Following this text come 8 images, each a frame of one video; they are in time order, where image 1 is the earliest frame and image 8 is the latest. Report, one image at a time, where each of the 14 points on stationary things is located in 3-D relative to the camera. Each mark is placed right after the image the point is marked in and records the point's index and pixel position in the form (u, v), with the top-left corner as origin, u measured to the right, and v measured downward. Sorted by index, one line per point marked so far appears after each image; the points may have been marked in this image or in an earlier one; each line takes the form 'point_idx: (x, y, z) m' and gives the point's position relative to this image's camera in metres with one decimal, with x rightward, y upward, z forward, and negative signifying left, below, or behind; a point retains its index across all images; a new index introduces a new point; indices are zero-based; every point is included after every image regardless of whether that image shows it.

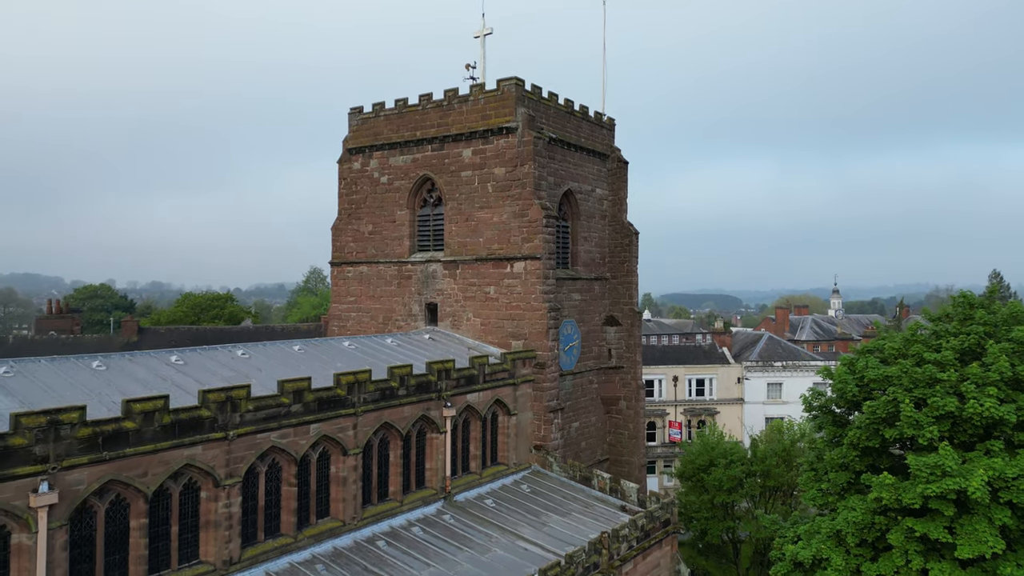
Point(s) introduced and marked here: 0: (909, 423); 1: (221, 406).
0: (+9.1, -3.1, +15.0) m
1: (-5.6, -2.3, +12.6) m
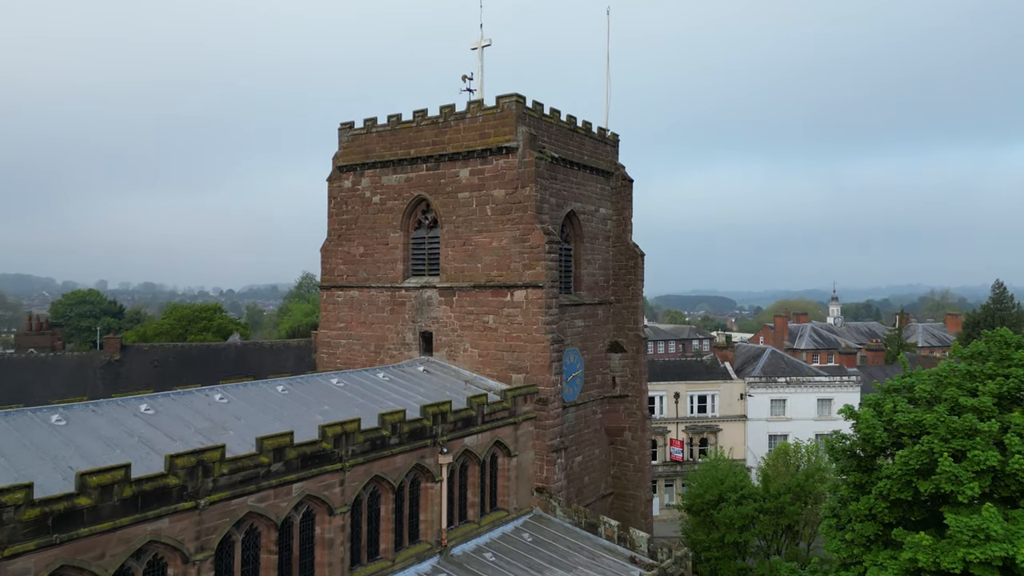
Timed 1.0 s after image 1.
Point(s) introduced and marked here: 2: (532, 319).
0: (+9.2, -4.0, +13.8) m
1: (-5.5, -3.2, +11.3) m
2: (+0.6, -0.9, +19.5) m
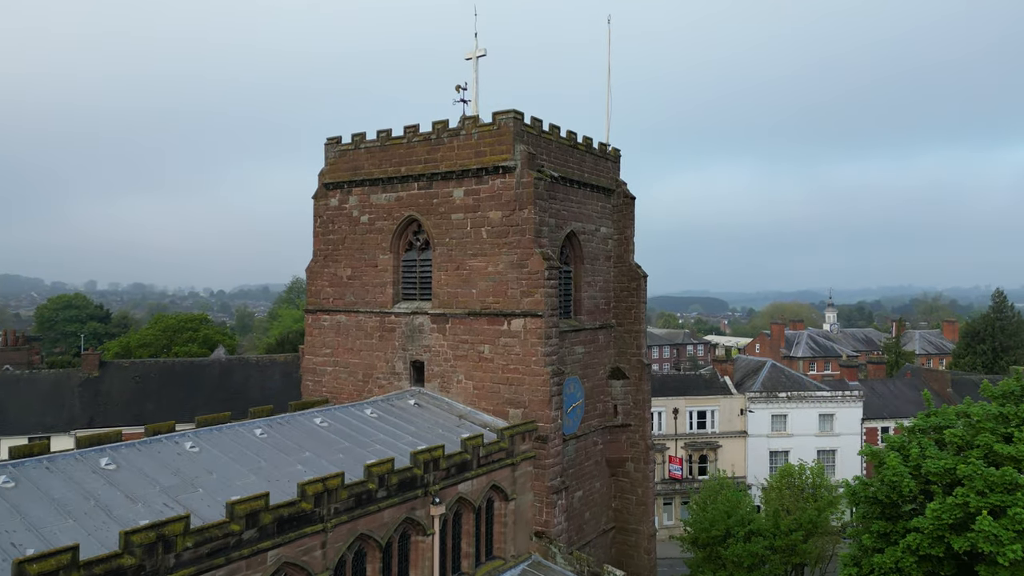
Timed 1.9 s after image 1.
0: (+9.2, -4.8, +12.7) m
1: (-5.5, -4.0, +10.0) m
2: (+0.5, -1.7, +18.3) m
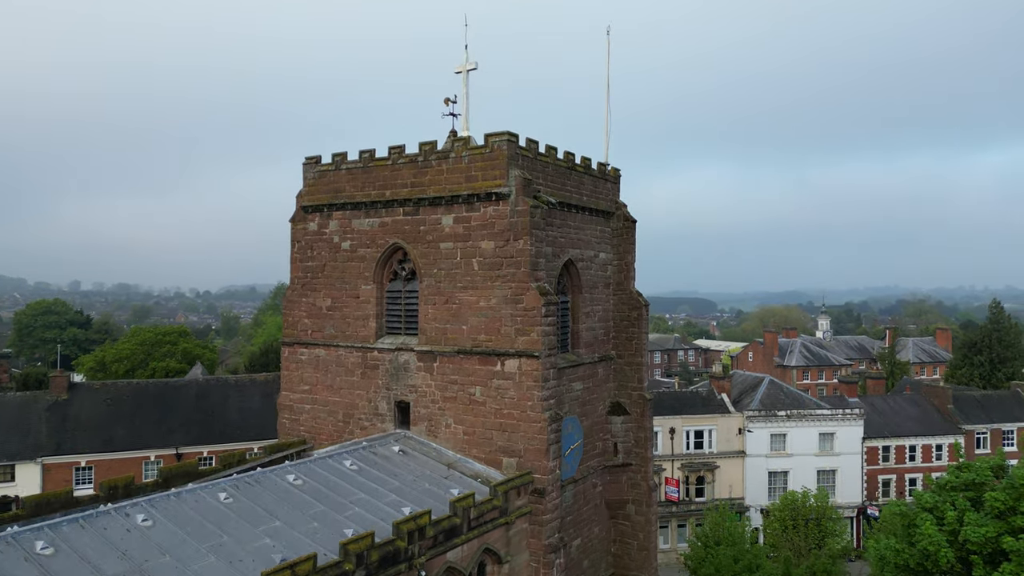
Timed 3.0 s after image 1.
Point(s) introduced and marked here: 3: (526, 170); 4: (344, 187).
0: (+9.1, -5.8, +11.3) m
1: (-5.5, -4.9, +8.4) m
2: (+0.4, -2.7, +16.8) m
3: (+0.4, +3.2, +17.6) m
4: (-5.0, +3.0, +19.7) m
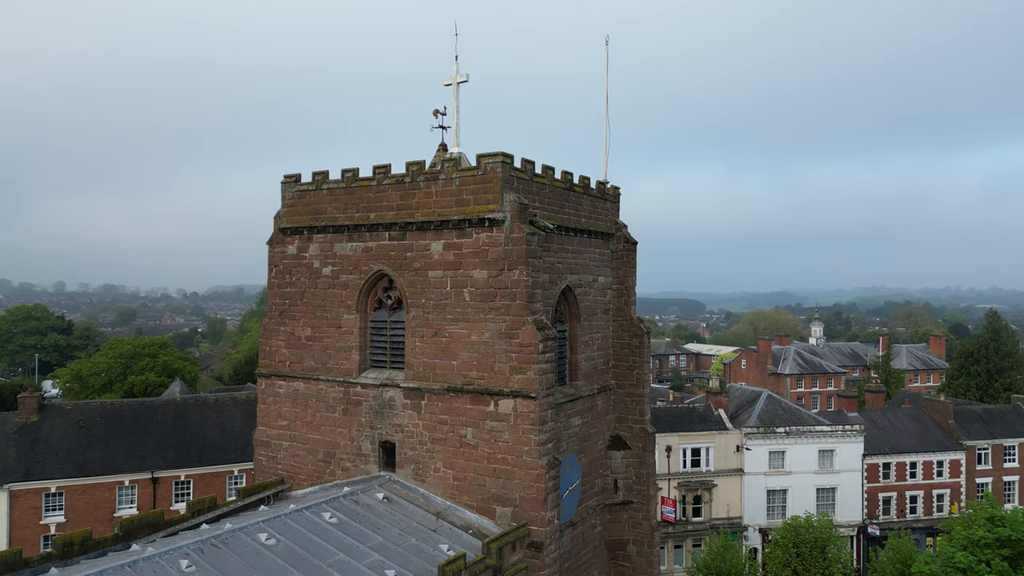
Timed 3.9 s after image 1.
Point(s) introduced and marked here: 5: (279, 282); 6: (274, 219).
0: (+9.1, -6.6, +10.1) m
1: (-5.5, -5.8, +6.9) m
2: (+0.2, -3.5, +15.4) m
3: (+0.2, +2.3, +16.2) m
4: (-5.2, +2.2, +18.3) m
5: (-6.9, +0.2, +19.3) m
6: (-7.1, +2.0, +19.5) m
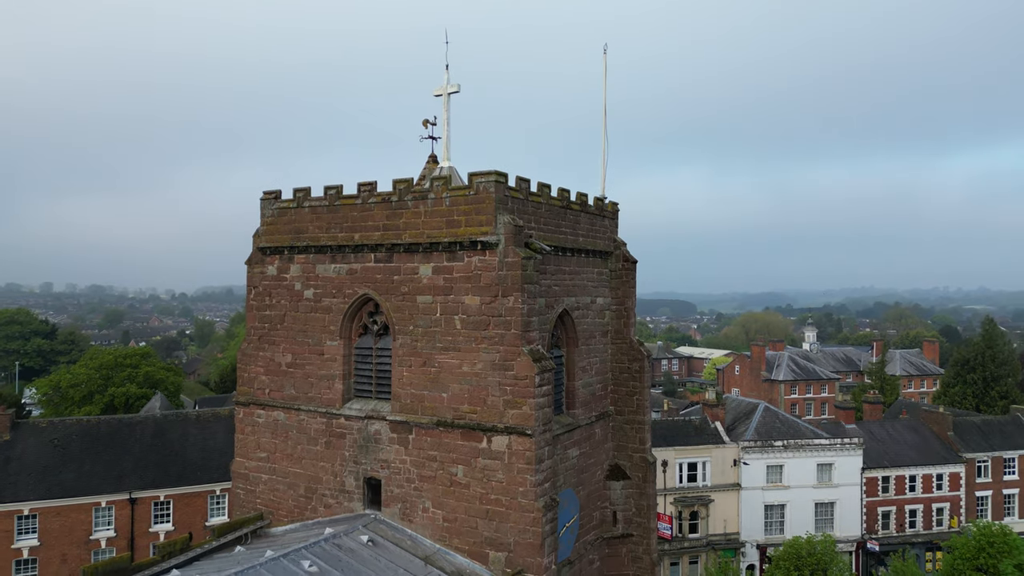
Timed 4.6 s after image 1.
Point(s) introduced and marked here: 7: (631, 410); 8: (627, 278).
0: (+9.0, -7.3, +9.1) m
1: (-5.5, -6.4, +5.8) m
2: (+0.1, -4.2, +14.4) m
3: (+0.1, +1.7, +15.2) m
4: (-5.4, +1.6, +17.2) m
5: (-7.0, -0.5, +18.2) m
6: (-7.3, +1.4, +18.3) m
7: (+3.5, -3.6, +19.4) m
8: (+3.4, +0.3, +19.7) m
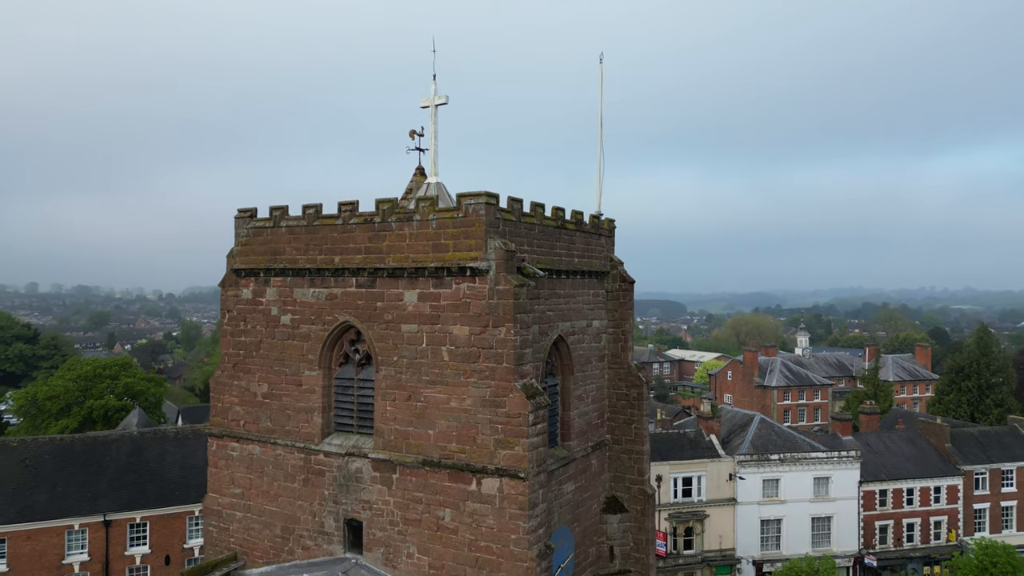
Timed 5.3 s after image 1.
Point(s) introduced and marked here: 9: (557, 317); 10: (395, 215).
0: (+8.9, -7.9, +8.2) m
1: (-5.6, -7.0, +4.6) m
2: (-0.1, -4.8, +13.3) m
3: (-0.1, +1.1, +14.1) m
4: (-5.6, +1.0, +16.0) m
5: (-7.3, -1.1, +17.0) m
6: (-7.5, +0.8, +17.2) m
7: (+3.3, -4.3, +18.4) m
8: (+3.2, -0.3, +18.7) m
9: (+1.1, -0.7, +16.2) m
10: (-2.7, +1.7, +14.7) m
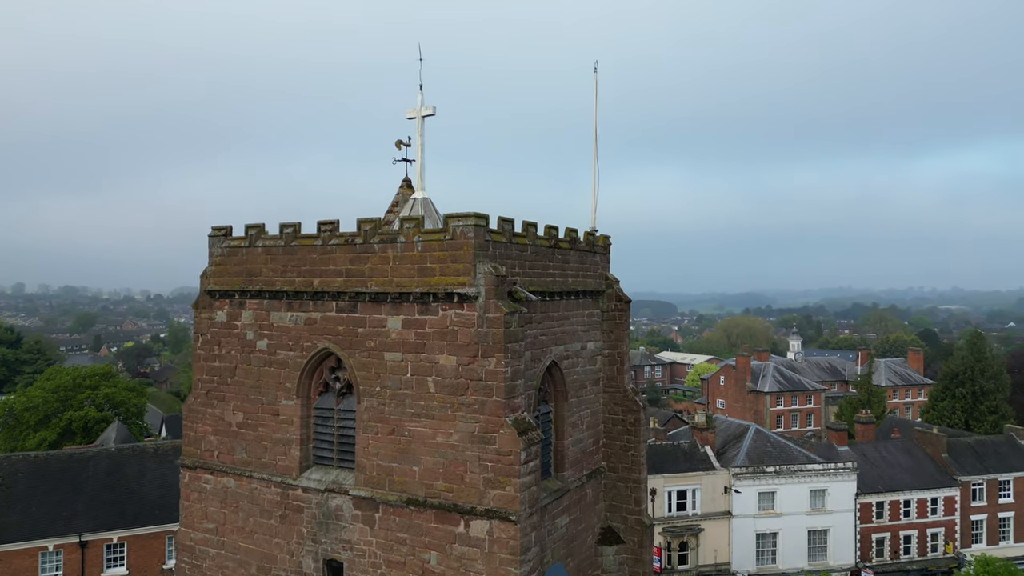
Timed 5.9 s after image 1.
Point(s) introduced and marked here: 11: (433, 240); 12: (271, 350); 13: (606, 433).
0: (+8.8, -8.5, +7.4) m
1: (-5.7, -7.5, +3.7) m
2: (-0.2, -5.3, +12.4) m
3: (-0.3, +0.5, +13.2) m
4: (-5.8, +0.4, +15.1) m
5: (-7.5, -1.6, +16.0) m
6: (-7.7, +0.2, +16.2) m
7: (+3.0, -4.8, +17.6) m
8: (+2.9, -0.9, +17.8) m
9: (+0.9, -1.3, +15.3) m
10: (-2.9, +1.1, +13.8) m
11: (-1.6, +1.0, +13.2) m
12: (-5.6, -1.4, +15.1) m
13: (+2.6, -3.9, +17.9) m
